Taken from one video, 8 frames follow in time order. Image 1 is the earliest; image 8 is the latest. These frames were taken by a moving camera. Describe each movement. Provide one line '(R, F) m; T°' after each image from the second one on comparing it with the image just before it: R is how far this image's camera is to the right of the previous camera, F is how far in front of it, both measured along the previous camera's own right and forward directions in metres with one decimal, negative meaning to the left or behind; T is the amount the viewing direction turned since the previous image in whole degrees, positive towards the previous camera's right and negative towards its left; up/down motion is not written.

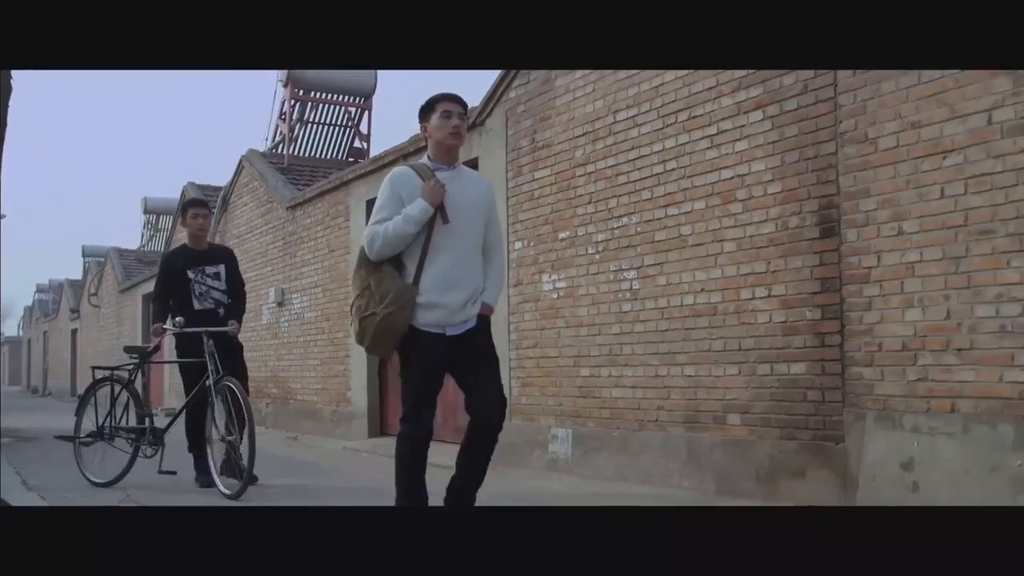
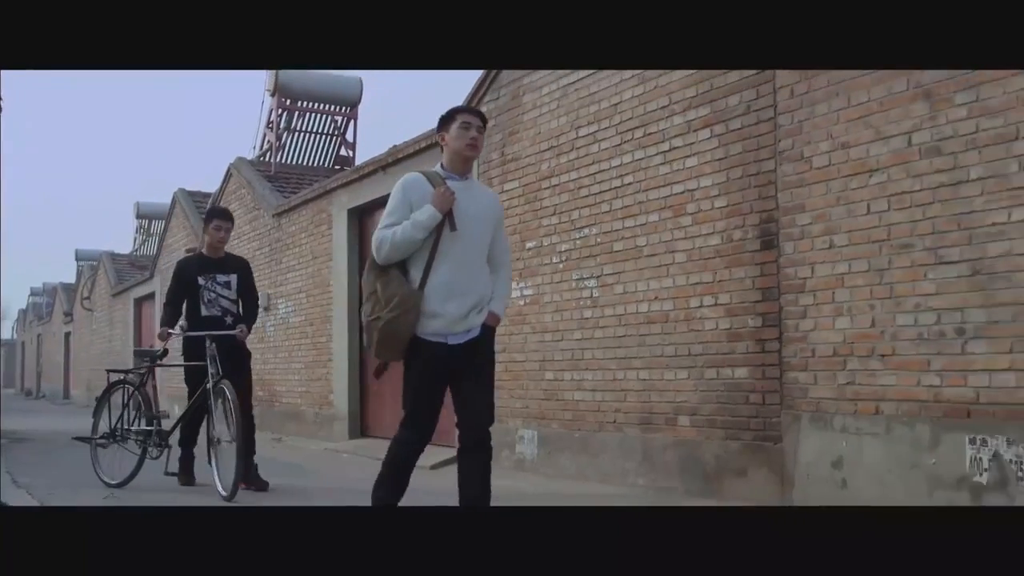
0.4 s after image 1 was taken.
(+0.1, -0.3) m; 0°
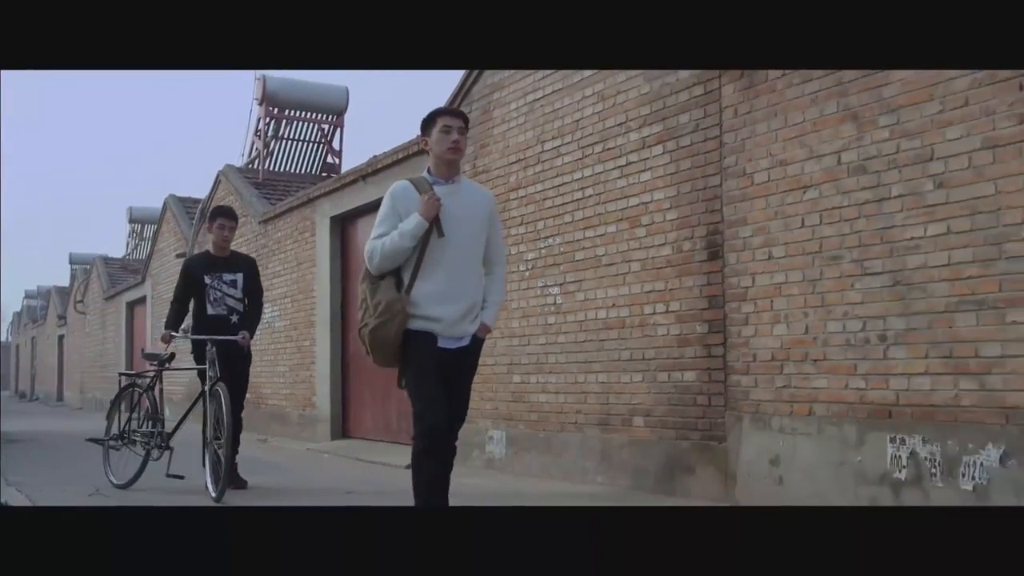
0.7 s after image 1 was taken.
(+0.2, -0.3) m; 0°
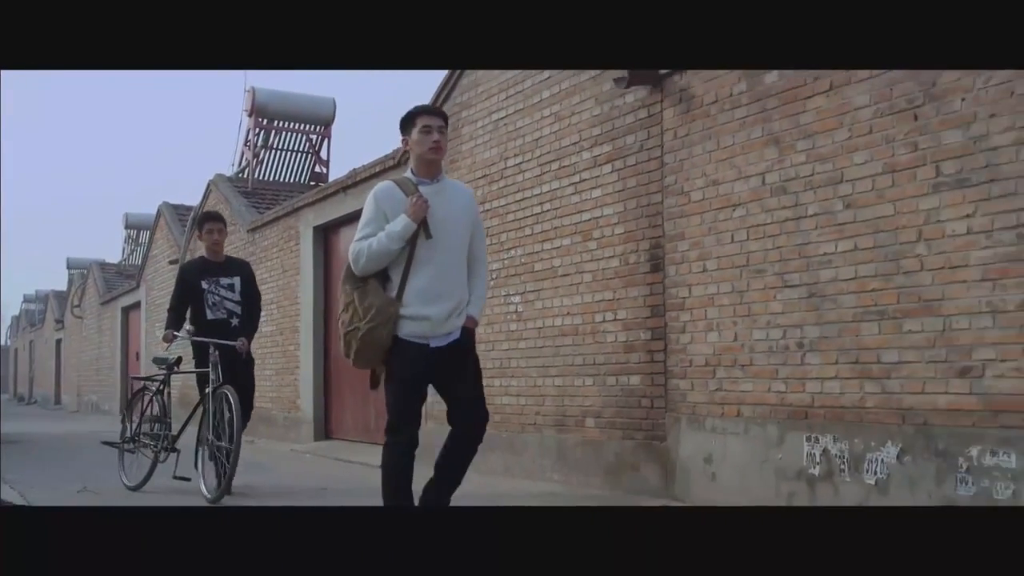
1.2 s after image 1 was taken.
(+0.2, -0.4) m; 0°
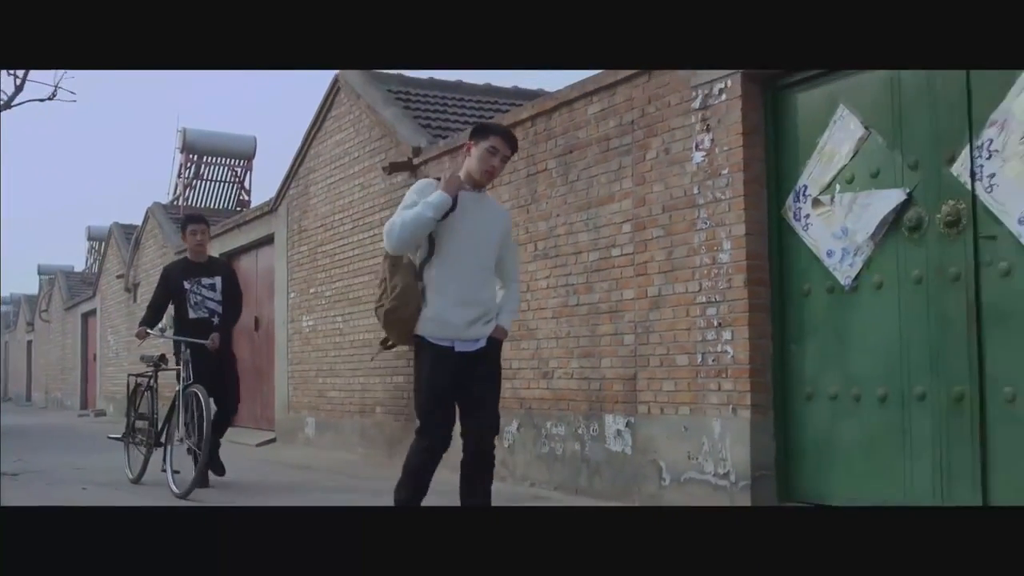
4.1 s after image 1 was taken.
(+1.2, -2.5) m; 0°
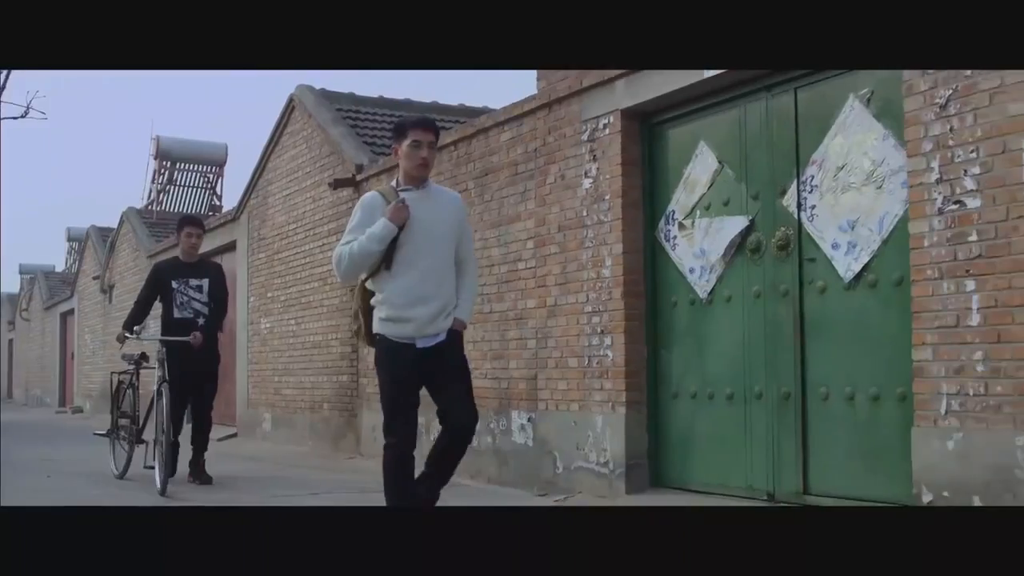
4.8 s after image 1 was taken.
(+0.4, -0.7) m; +1°
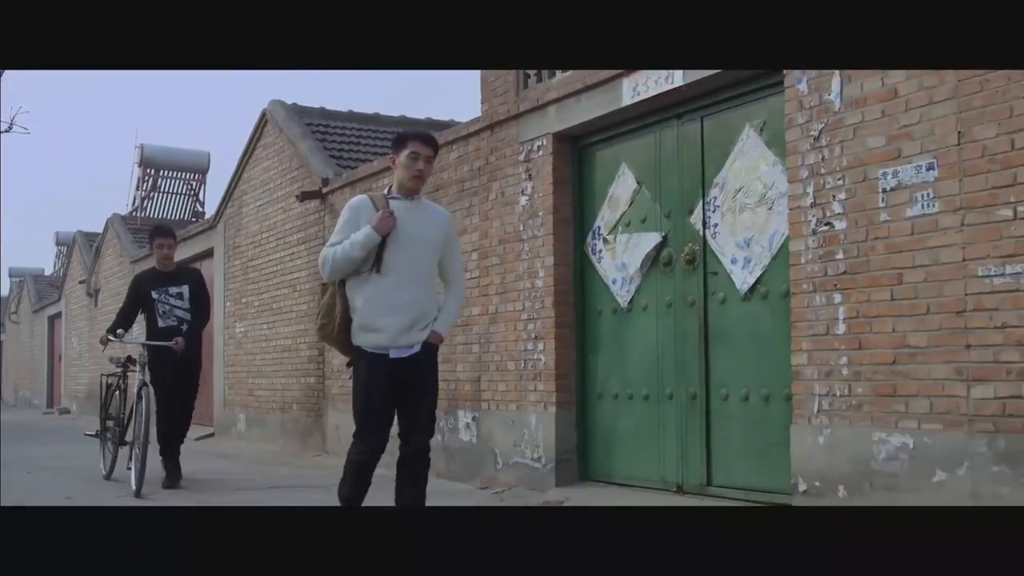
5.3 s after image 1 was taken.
(+0.3, -0.5) m; 0°
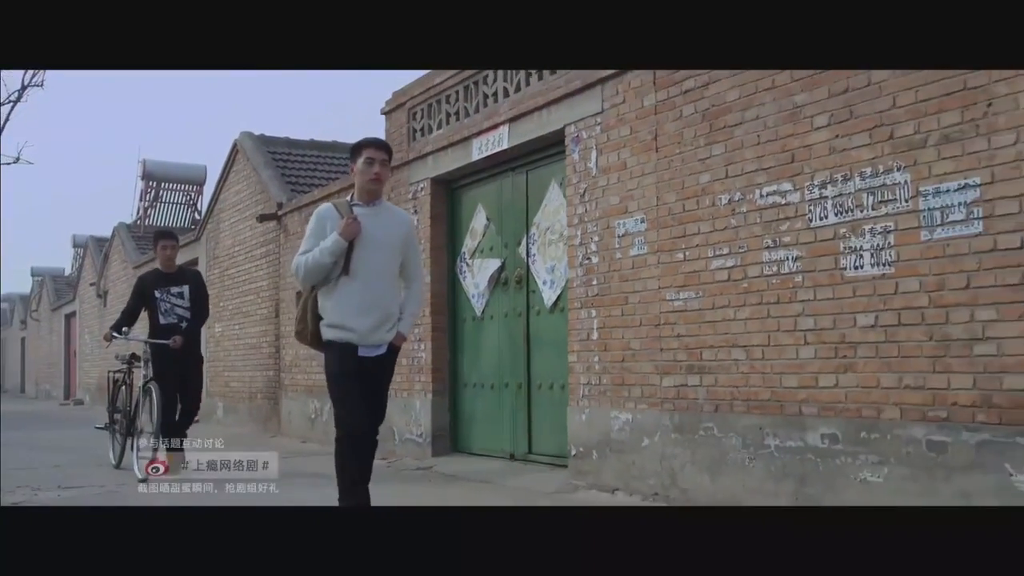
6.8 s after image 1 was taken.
(+0.9, -1.7) m; -1°
